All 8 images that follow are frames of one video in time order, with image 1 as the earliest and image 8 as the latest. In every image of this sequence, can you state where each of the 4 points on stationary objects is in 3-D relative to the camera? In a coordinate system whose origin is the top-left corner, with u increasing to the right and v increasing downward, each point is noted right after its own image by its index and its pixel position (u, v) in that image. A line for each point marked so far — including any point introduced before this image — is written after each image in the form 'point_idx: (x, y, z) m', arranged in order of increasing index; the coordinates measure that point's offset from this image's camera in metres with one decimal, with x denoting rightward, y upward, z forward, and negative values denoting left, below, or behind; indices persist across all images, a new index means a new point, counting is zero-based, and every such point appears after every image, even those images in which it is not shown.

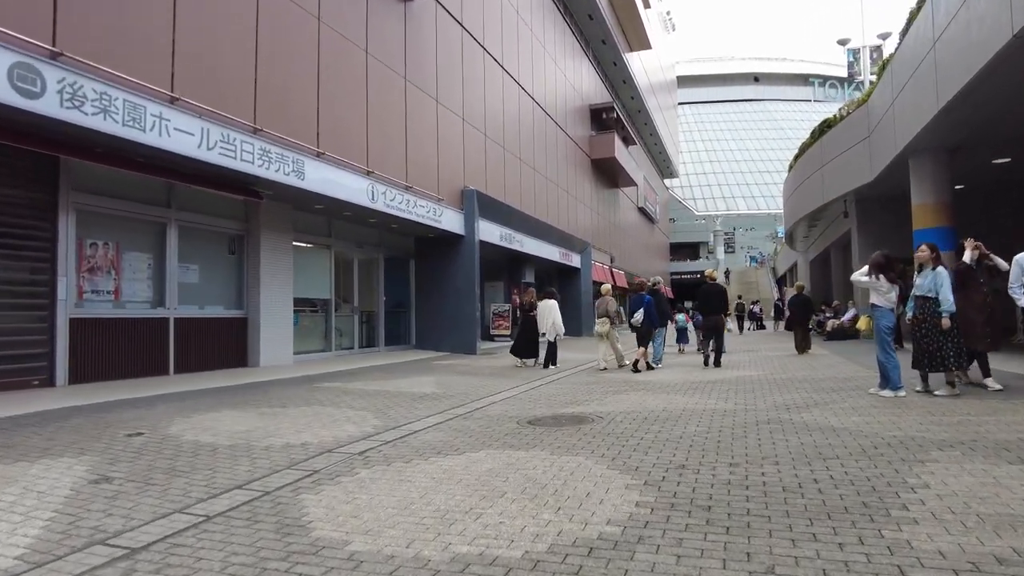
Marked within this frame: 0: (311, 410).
0: (-2.5, -1.5, +8.0) m
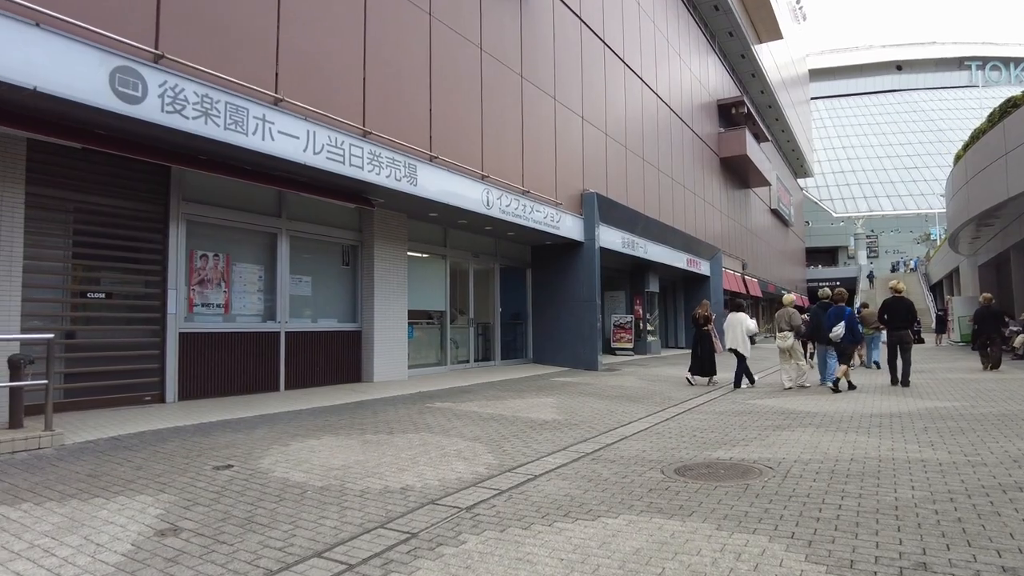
0: (-1.0, -1.6, +7.1) m
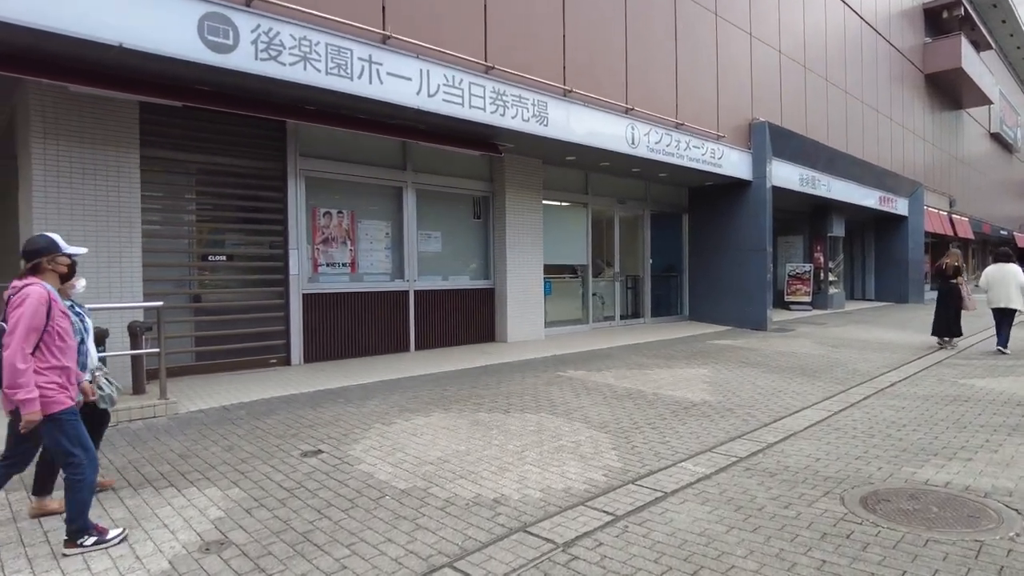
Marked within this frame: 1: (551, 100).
0: (+0.2, -1.3, +6.2) m
1: (+0.6, +2.8, +9.6) m
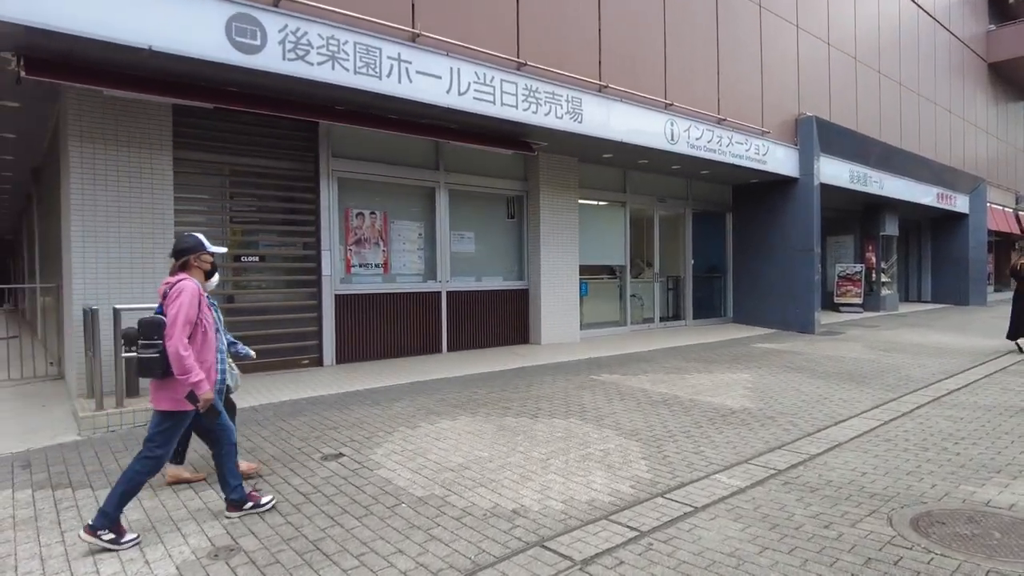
0: (+0.5, -1.3, +5.9) m
1: (+1.1, +2.8, +9.4) m
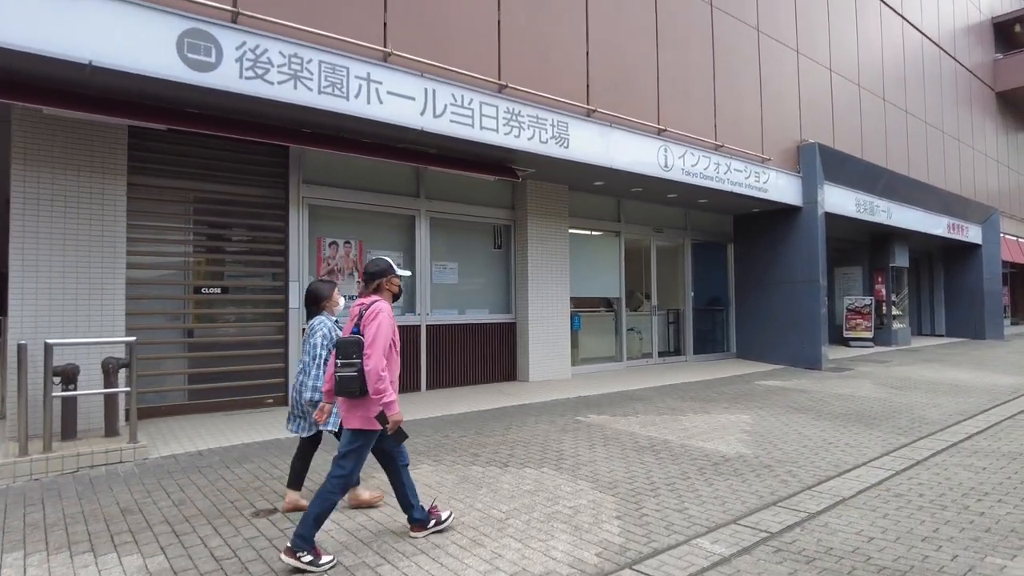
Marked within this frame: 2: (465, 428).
0: (+0.2, -1.6, +5.3) m
1: (+0.8, +2.3, +9.0) m
2: (-0.5, -1.5, +7.2) m
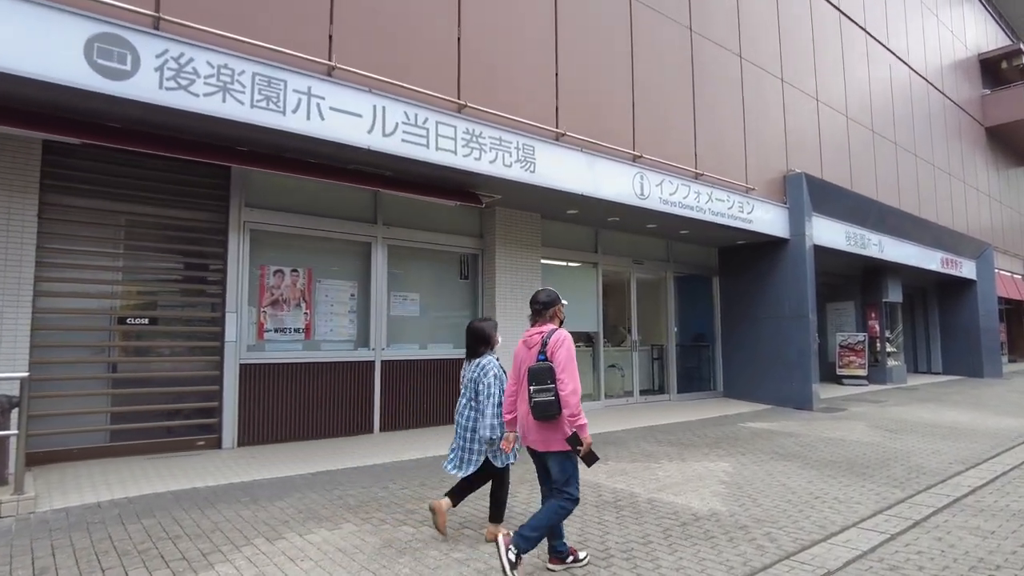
0: (-0.3, -1.8, +4.6) m
1: (+0.4, +1.9, +8.4) m
2: (-1.0, -1.9, +6.4) m
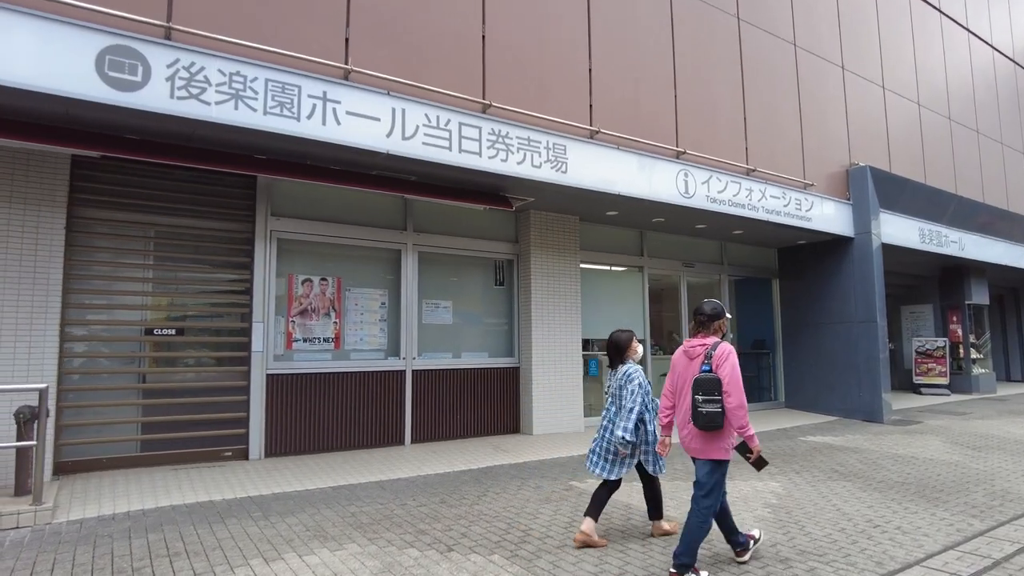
0: (-0.3, -1.8, +4.3) m
1: (+0.8, +1.8, +8.0) m
2: (-0.8, -1.9, +6.2) m
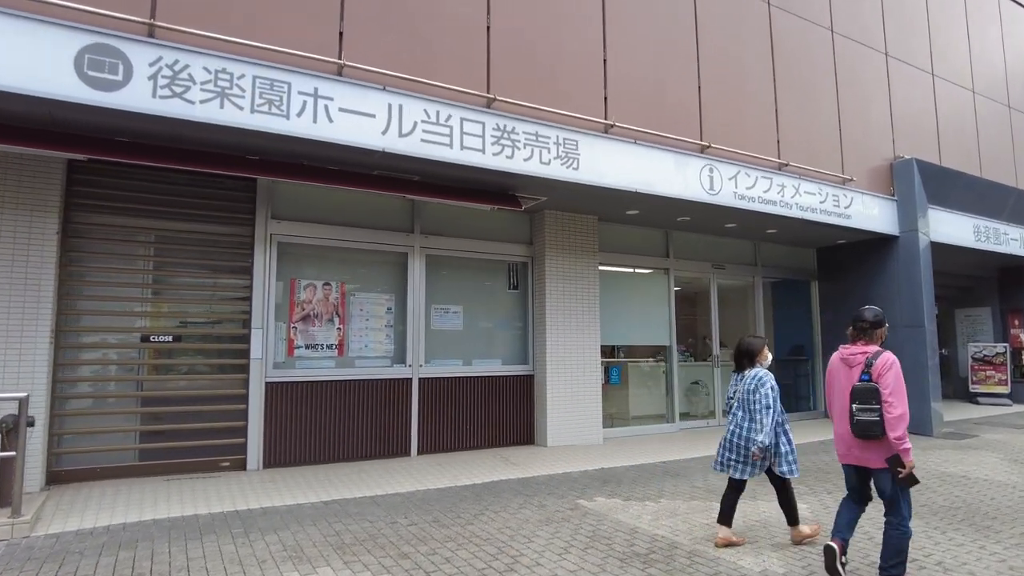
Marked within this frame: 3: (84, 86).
0: (-0.4, -1.9, +3.9) m
1: (+0.9, +1.8, +7.6) m
2: (-0.8, -2.0, +5.8) m
3: (-3.4, +1.6, +5.1) m
